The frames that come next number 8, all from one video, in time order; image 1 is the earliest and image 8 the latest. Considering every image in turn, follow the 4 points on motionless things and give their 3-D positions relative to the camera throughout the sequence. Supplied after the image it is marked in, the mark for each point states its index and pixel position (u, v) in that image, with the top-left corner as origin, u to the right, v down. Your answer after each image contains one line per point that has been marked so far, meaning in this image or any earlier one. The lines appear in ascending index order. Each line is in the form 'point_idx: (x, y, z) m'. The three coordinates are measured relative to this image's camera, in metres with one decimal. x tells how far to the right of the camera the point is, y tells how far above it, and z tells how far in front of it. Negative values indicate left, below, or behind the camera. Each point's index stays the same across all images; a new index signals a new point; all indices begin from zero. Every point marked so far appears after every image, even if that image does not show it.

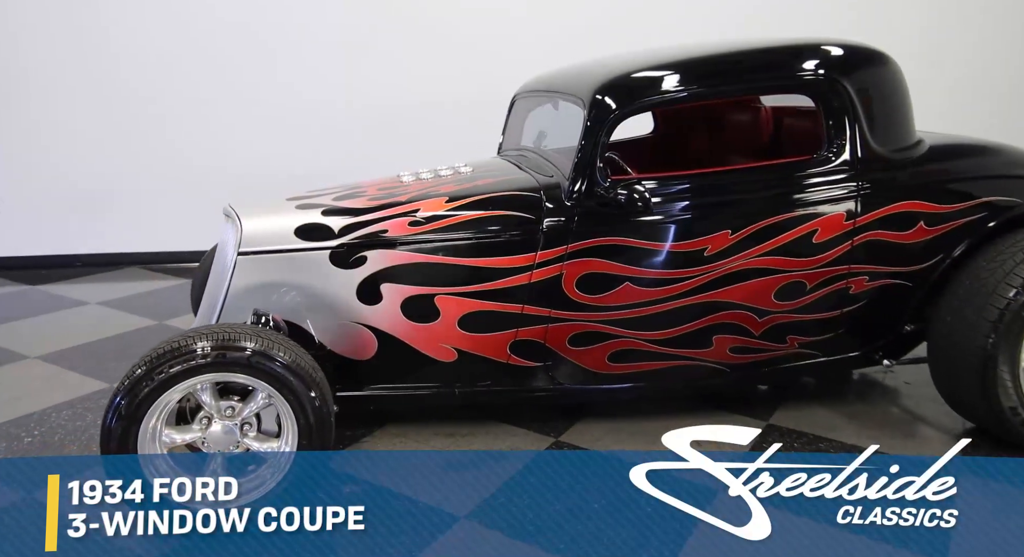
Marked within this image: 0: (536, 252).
0: (+0.1, +0.1, +2.0) m
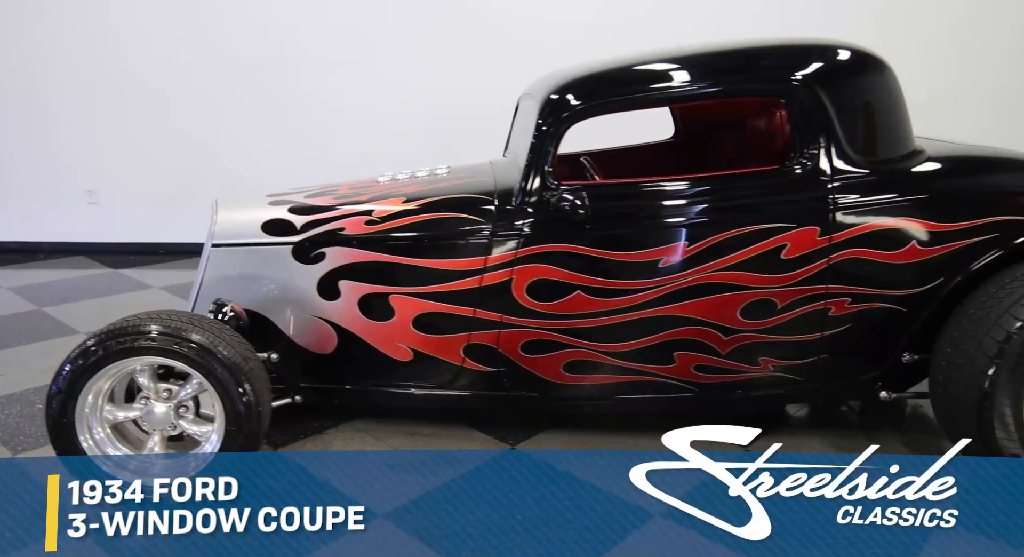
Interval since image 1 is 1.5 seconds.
0: (-0.1, +0.1, +2.0) m
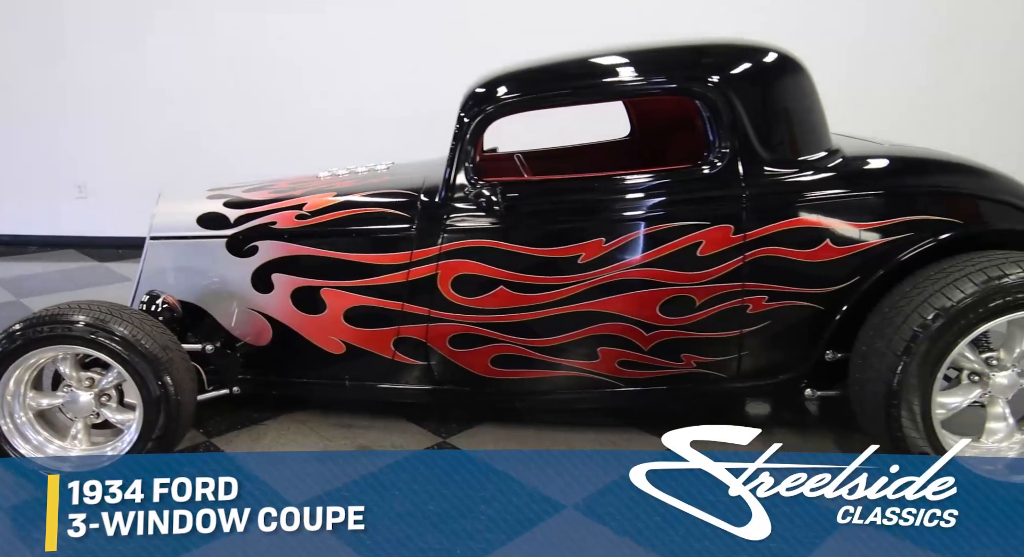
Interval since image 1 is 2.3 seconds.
0: (-0.3, +0.1, +2.0) m
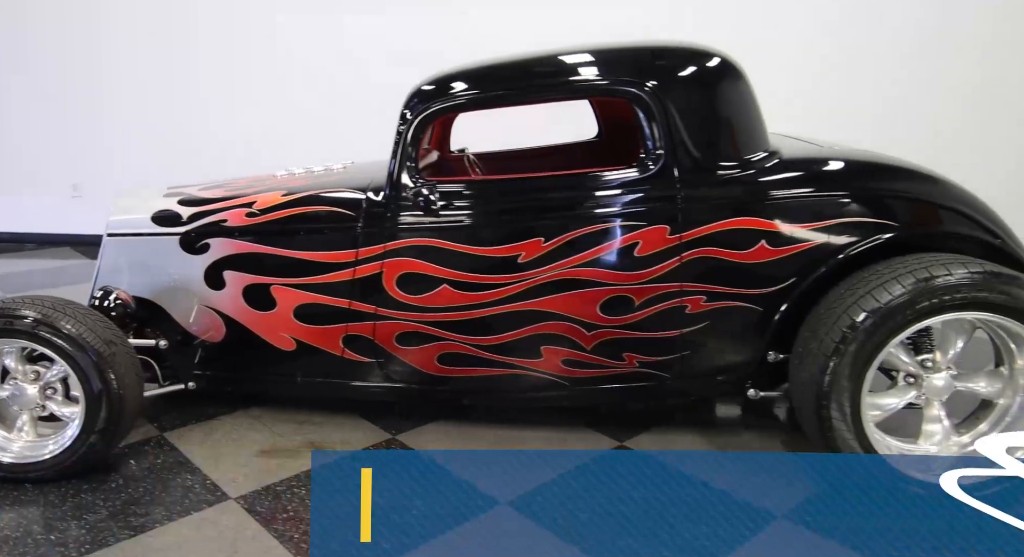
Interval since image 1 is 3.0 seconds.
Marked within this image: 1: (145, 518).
0: (-0.4, +0.1, +2.0) m
1: (-0.9, -0.6, +1.8) m
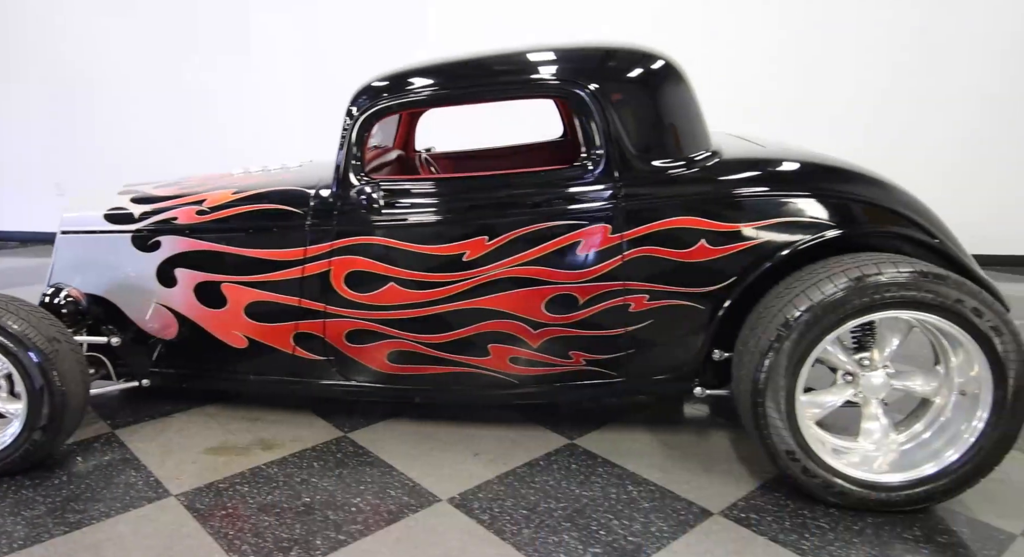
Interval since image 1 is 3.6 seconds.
0: (-0.6, +0.1, +2.0) m
1: (-1.1, -0.6, +1.8) m
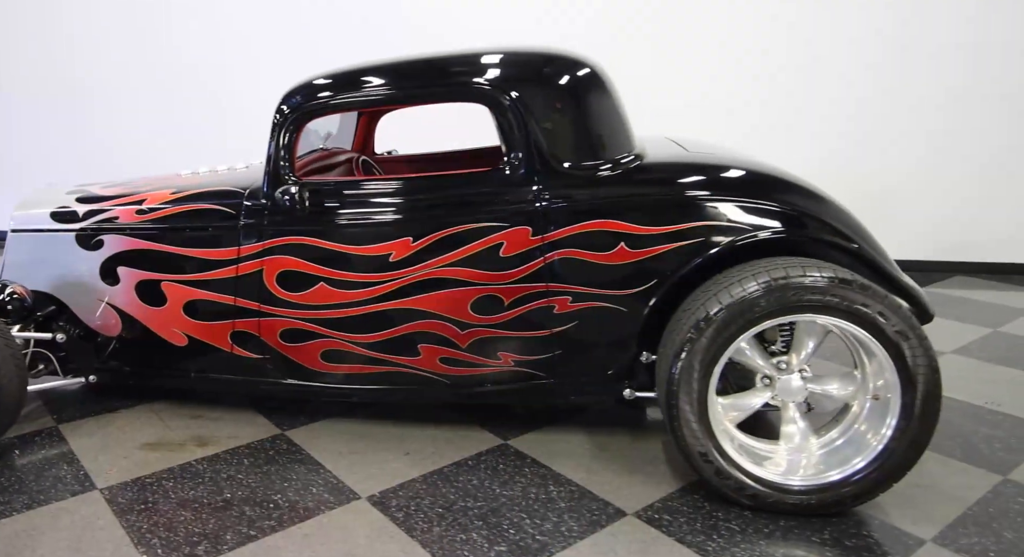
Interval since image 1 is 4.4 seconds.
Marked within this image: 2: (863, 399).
0: (-0.8, +0.1, +2.1) m
1: (-1.3, -0.6, +1.8) m
2: (+0.9, -0.3, +1.8) m
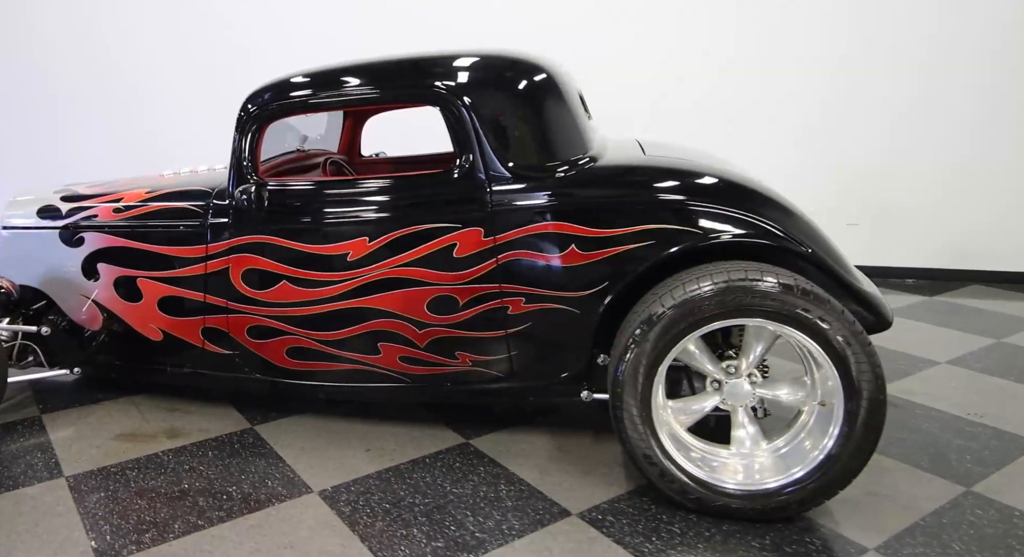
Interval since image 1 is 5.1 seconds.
0: (-0.9, +0.1, +2.1) m
1: (-1.4, -0.5, +1.9) m
2: (+0.7, -0.3, +1.8) m
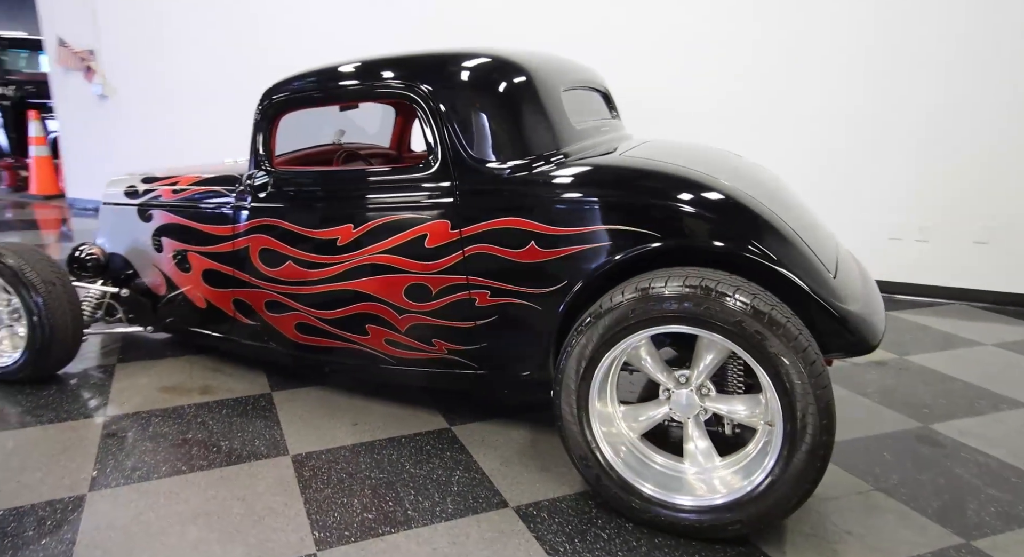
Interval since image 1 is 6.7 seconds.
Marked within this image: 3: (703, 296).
0: (-0.9, +0.2, +2.4) m
1: (-1.5, -0.4, +2.3) m
2: (+0.6, -0.3, +1.7) m
3: (+0.5, 0.0, +1.6) m
